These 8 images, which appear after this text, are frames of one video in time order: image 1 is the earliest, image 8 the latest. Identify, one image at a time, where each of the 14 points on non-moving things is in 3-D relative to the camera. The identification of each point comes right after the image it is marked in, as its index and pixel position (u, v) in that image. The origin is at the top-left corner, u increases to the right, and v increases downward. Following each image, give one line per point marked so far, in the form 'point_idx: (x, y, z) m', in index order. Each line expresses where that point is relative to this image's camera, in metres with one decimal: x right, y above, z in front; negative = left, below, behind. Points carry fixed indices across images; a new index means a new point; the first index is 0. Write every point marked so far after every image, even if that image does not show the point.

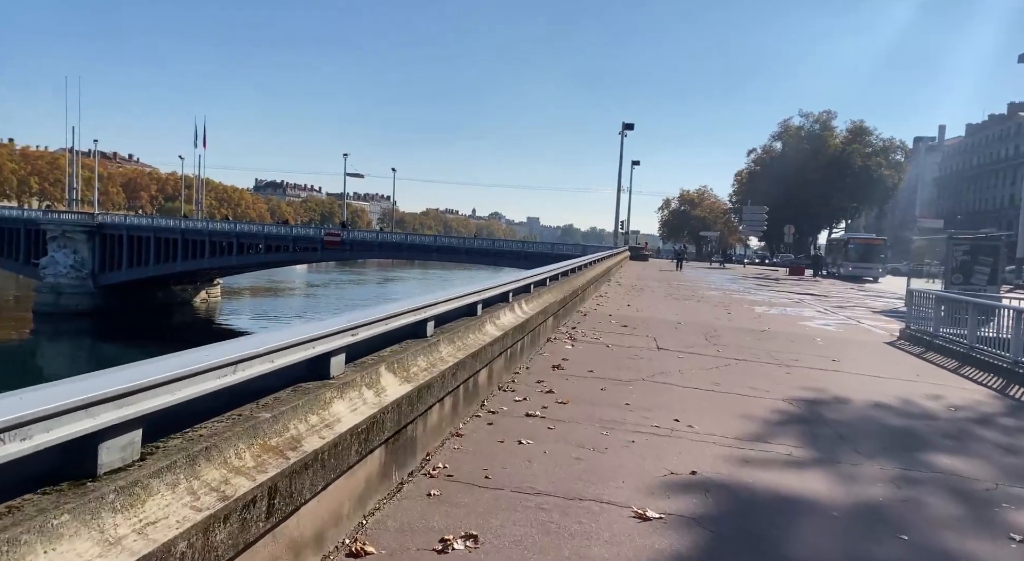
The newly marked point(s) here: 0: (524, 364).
0: (+0.1, -0.8, +7.7) m
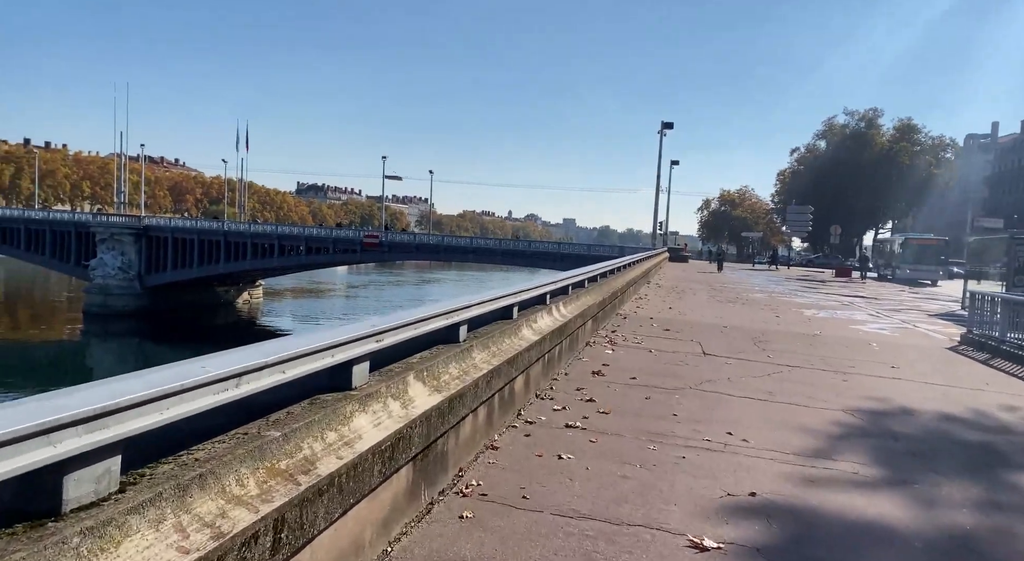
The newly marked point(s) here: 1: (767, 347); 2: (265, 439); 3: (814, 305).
0: (+0.4, -0.8, +7.4) m
1: (+3.3, -0.9, +10.6) m
2: (-0.7, -0.5, +2.4) m
3: (+7.1, -0.6, +19.4) m
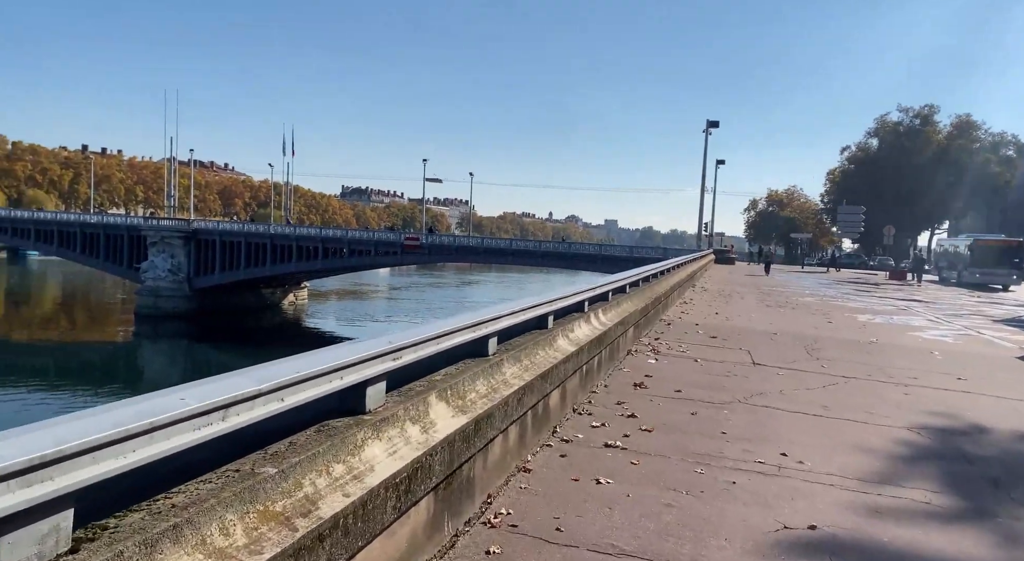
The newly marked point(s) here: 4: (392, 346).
0: (+0.8, -0.9, +7.0) m
1: (+3.8, -0.9, +10.1) m
2: (-0.7, -0.5, +2.1) m
3: (+8.1, -0.7, +18.7) m
4: (-0.4, -0.2, +3.0) m
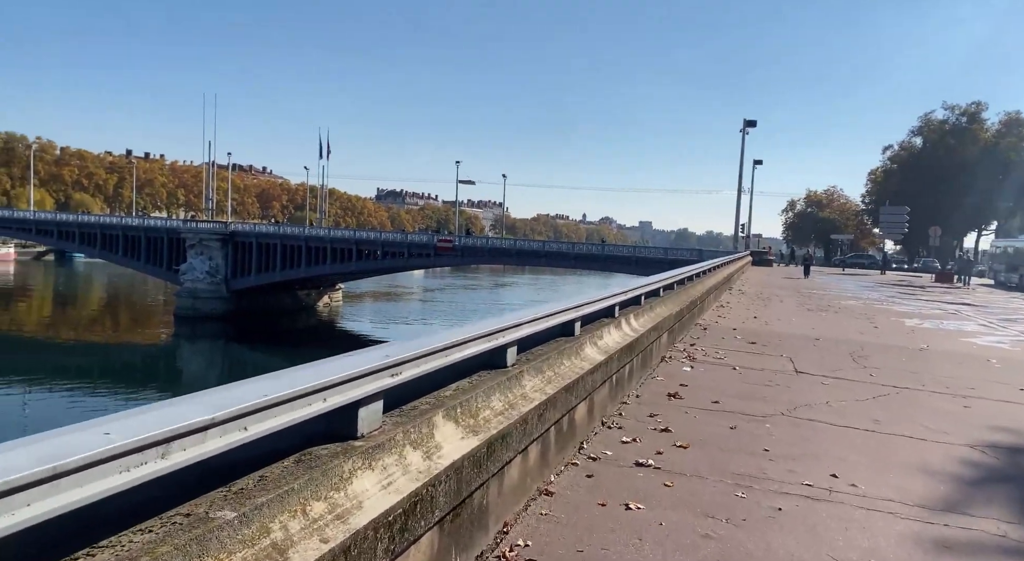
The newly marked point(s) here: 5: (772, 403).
0: (+1.0, -0.9, +6.6) m
1: (+4.1, -1.0, +9.5) m
2: (-0.6, -0.5, +1.8) m
3: (+8.8, -0.7, +18.0) m
4: (-0.4, -0.3, +2.6) m
5: (+2.1, -1.0, +6.7) m
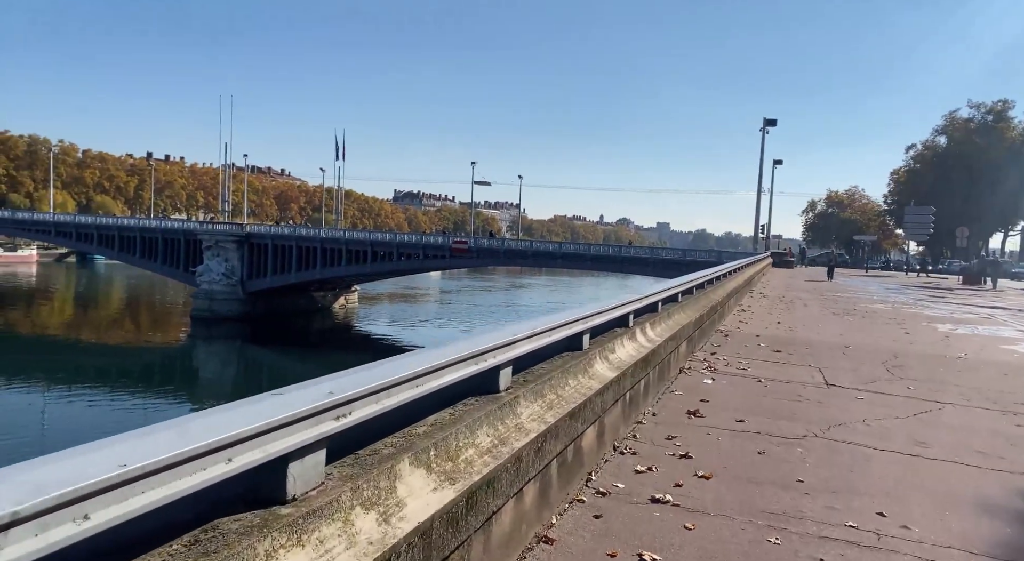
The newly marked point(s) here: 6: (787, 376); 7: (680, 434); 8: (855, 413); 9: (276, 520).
0: (+1.0, -0.9, +6.0) m
1: (+4.2, -1.0, +8.8) m
2: (-0.7, -0.6, +1.2) m
3: (+9.0, -0.8, +17.2) m
4: (-0.4, -0.3, +2.1) m
5: (+2.1, -1.0, +6.1) m
6: (+2.8, -1.0, +8.4) m
7: (+1.1, -1.0, +5.4) m
8: (+2.7, -1.0, +6.6) m
9: (-0.5, -0.5, +1.8) m
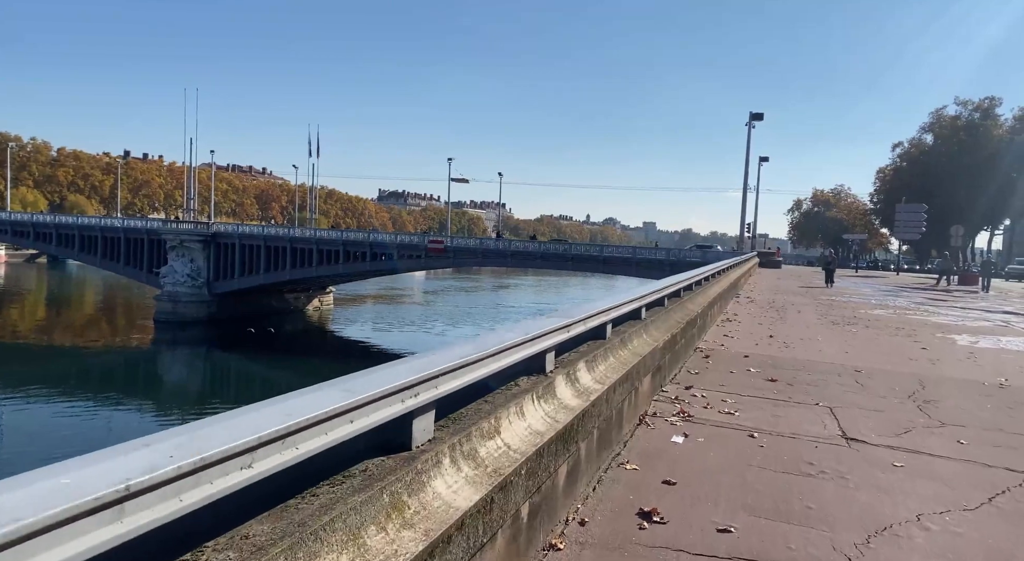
0: (+0.3, -1.0, +3.7) m
1: (+3.4, -1.1, +6.6) m
2: (-1.4, -0.7, -1.1) m
3: (+8.1, -0.9, +15.0) m
4: (-1.1, -0.4, -0.3) m
5: (+1.4, -1.1, +3.7) m
6: (+2.1, -1.0, +6.1) m
7: (+0.4, -1.1, +3.1) m
8: (+2.0, -1.1, +4.3) m
9: (-1.2, -0.6, -0.5) m
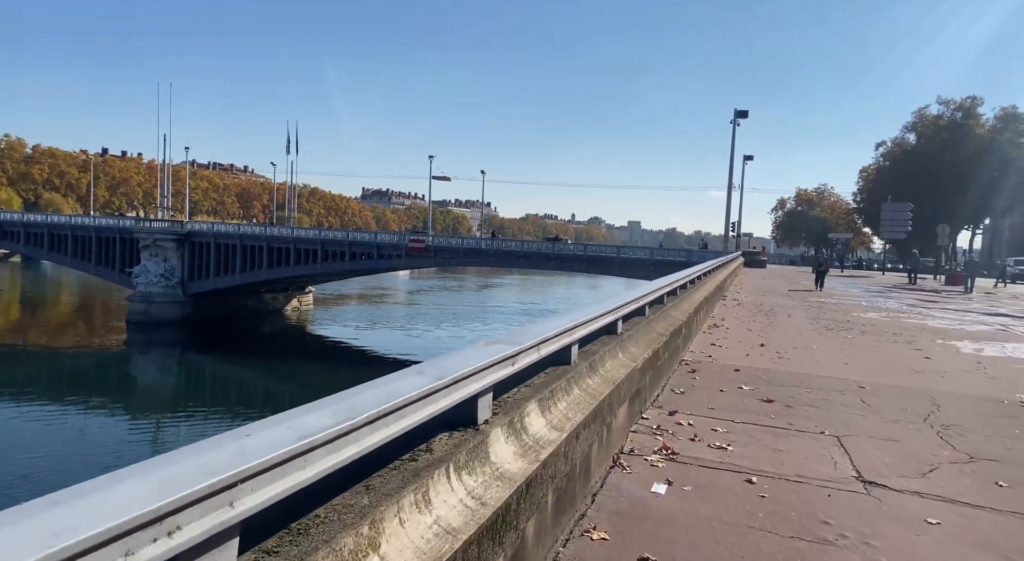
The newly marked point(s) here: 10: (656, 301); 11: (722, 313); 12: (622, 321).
0: (0.0, -1.1, +2.6) m
1: (+3.1, -1.1, +5.6) m
2: (-1.5, -0.7, -2.2) m
3: (+7.7, -0.9, +14.1) m
4: (-1.3, -0.5, -1.4) m
5: (+1.1, -1.2, +2.7) m
6: (+1.8, -1.1, +5.1) m
7: (+0.1, -1.1, +2.0) m
8: (+1.7, -1.2, +3.3) m
9: (-1.4, -0.7, -1.6) m
10: (+1.6, -0.2, +9.0) m
11: (+3.8, -0.6, +15.0) m
12: (+0.8, -0.3, +6.0) m
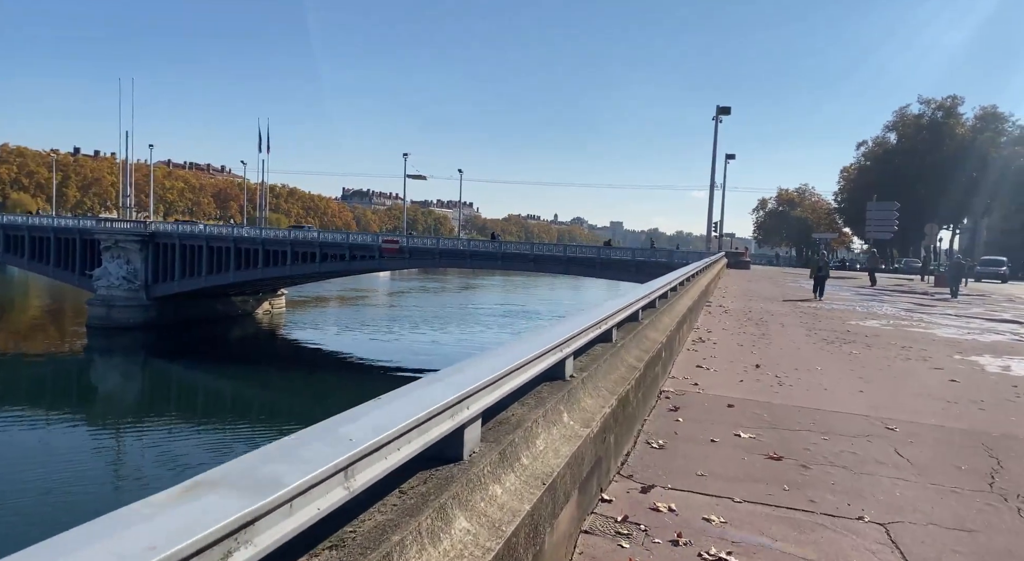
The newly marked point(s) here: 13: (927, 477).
0: (-0.4, -1.2, +0.8) m
1: (+2.6, -1.2, +3.8) m
2: (-1.8, -0.8, -4.1) m
3: (+7.0, -1.0, +12.4) m
4: (-1.6, -0.6, -3.2) m
5: (+0.7, -1.3, +0.9) m
6: (+1.3, -1.2, +3.3) m
7: (-0.3, -1.2, +0.2) m
8: (+1.3, -1.3, +1.5) m
9: (-1.7, -0.8, -3.5) m
10: (+1.0, -0.3, +7.2) m
11: (+3.1, -0.7, +13.2) m
12: (+0.3, -0.4, +4.1) m
13: (+2.4, -1.2, +4.9) m
